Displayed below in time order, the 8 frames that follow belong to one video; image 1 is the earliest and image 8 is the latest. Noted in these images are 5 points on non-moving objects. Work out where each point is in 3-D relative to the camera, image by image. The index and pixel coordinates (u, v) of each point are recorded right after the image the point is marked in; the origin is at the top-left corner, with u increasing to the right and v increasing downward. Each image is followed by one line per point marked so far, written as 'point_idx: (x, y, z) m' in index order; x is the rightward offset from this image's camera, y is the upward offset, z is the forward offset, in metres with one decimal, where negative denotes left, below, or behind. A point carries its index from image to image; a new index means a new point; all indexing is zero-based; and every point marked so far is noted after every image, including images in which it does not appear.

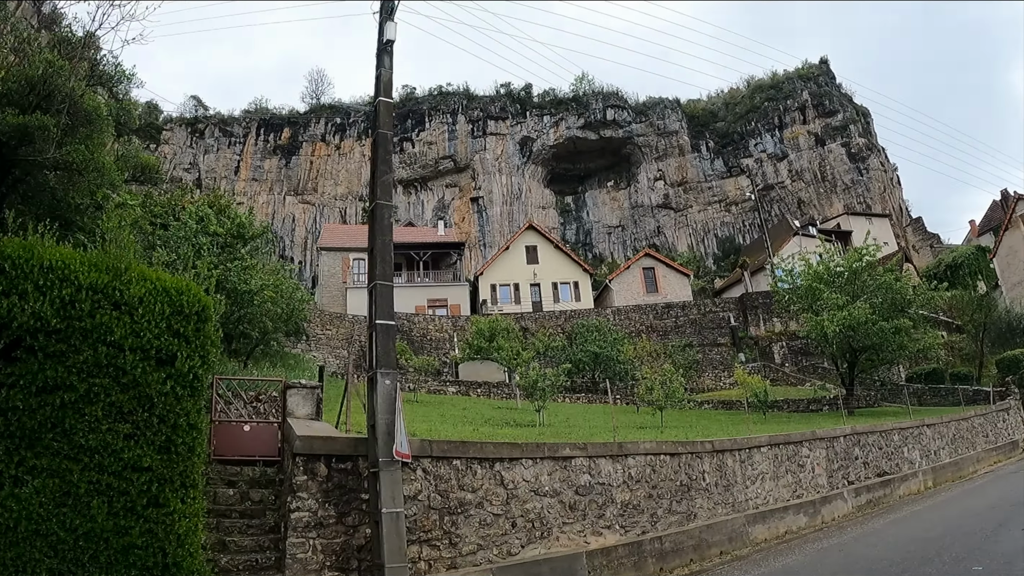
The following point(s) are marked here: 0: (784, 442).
0: (+4.5, -2.6, +9.7) m
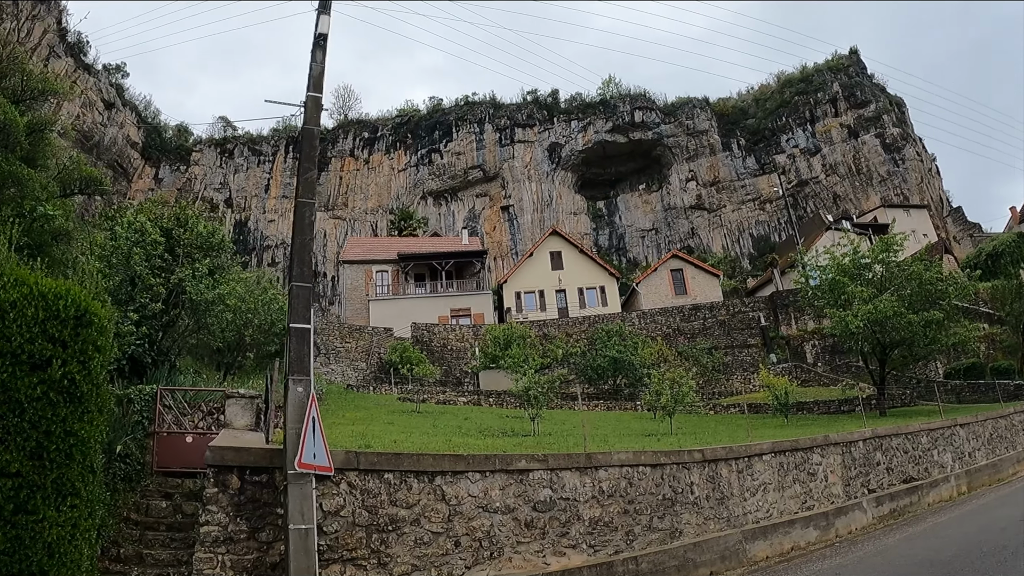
0: (+4.2, -2.4, +8.8) m
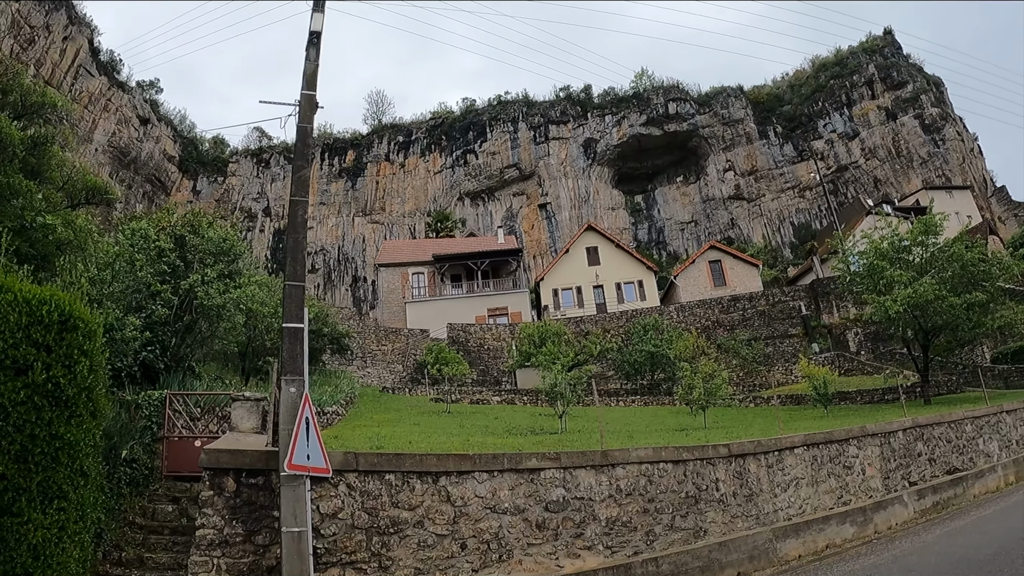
0: (+4.5, -2.2, +8.4) m
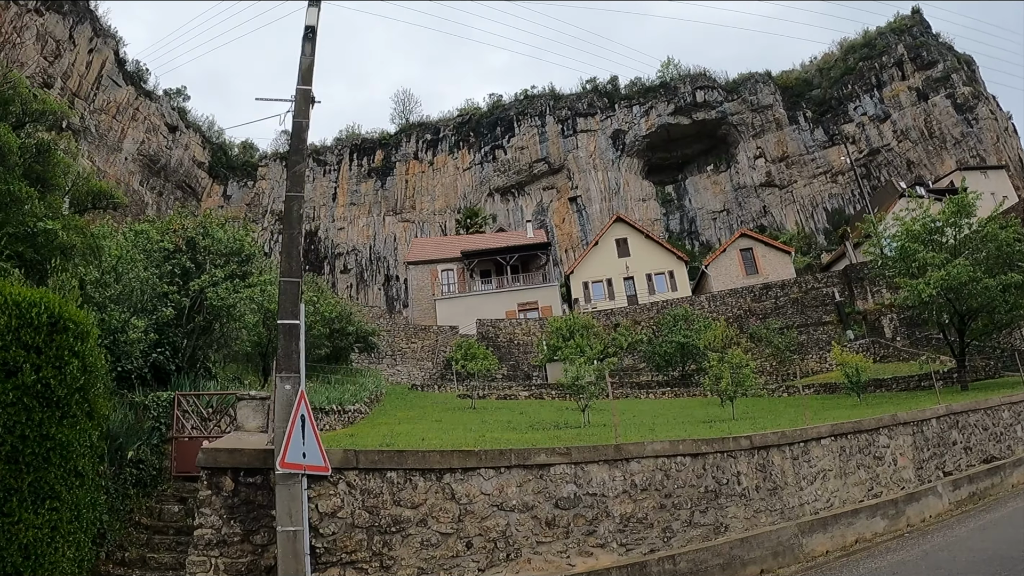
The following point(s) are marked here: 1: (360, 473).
0: (+4.7, -2.0, +8.0) m
1: (-1.2, -1.5, +4.7) m
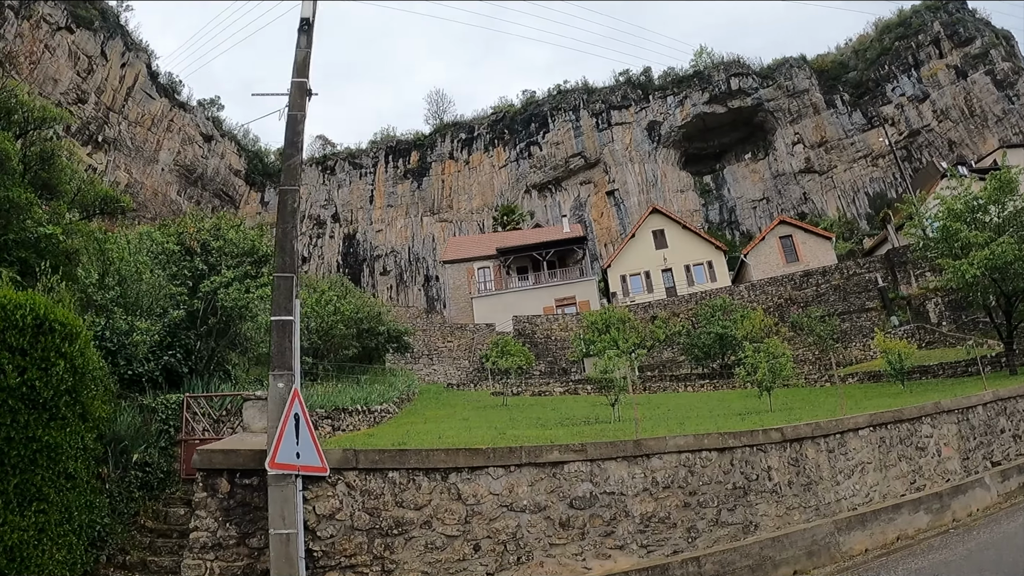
0: (+4.9, -1.7, +7.5) m
1: (-1.2, -1.4, +4.5) m
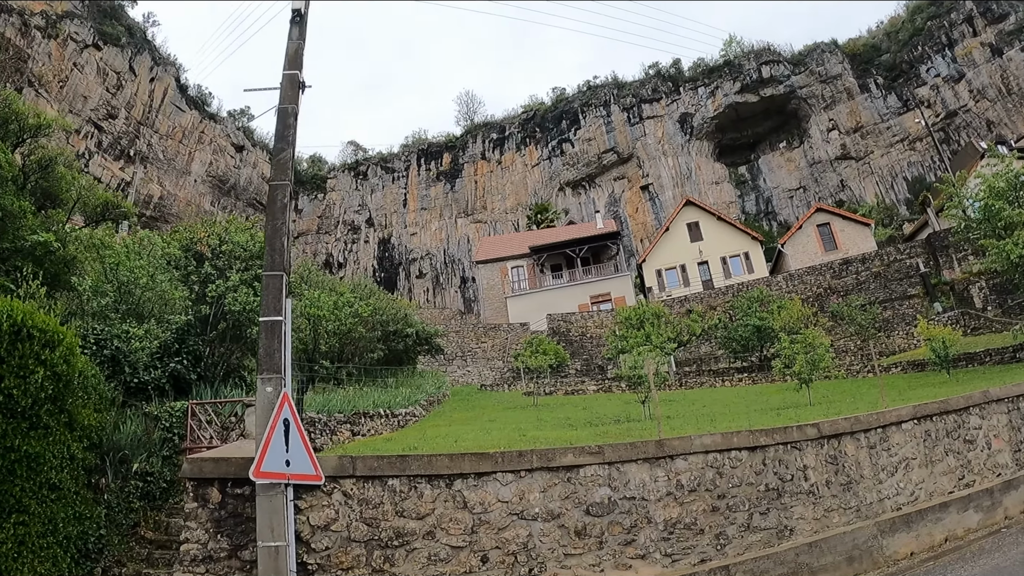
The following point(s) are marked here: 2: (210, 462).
0: (+5.1, -1.5, +7.0) m
1: (-1.1, -1.4, +4.2) m
2: (-2.1, -1.3, +4.1) m
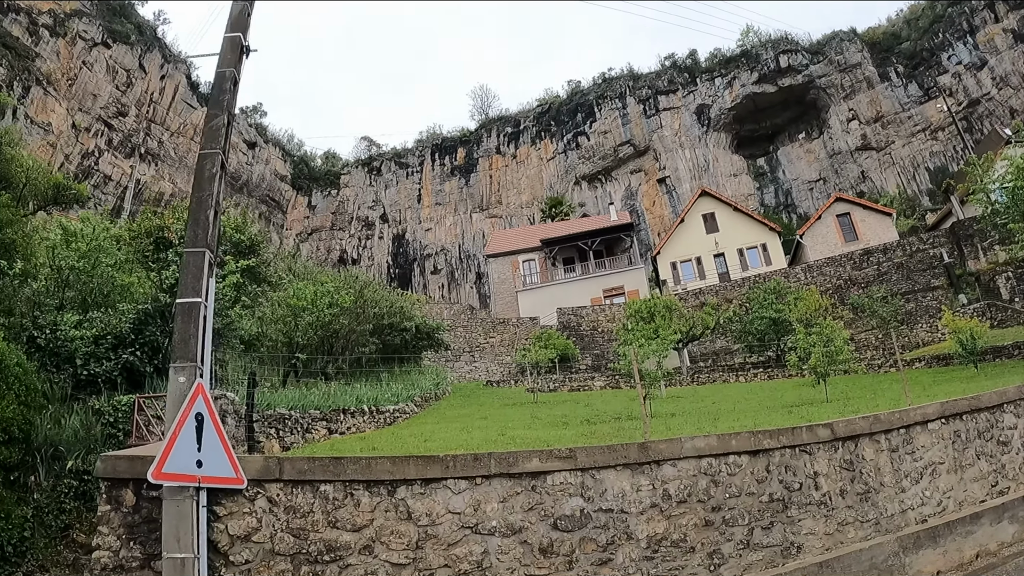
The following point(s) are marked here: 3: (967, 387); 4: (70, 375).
0: (+4.9, -1.3, +6.2) m
1: (-1.4, -1.3, +3.6) m
2: (-2.4, -1.1, +3.5) m
3: (+8.4, -1.9, +10.7) m
4: (-5.8, -1.2, +7.7) m
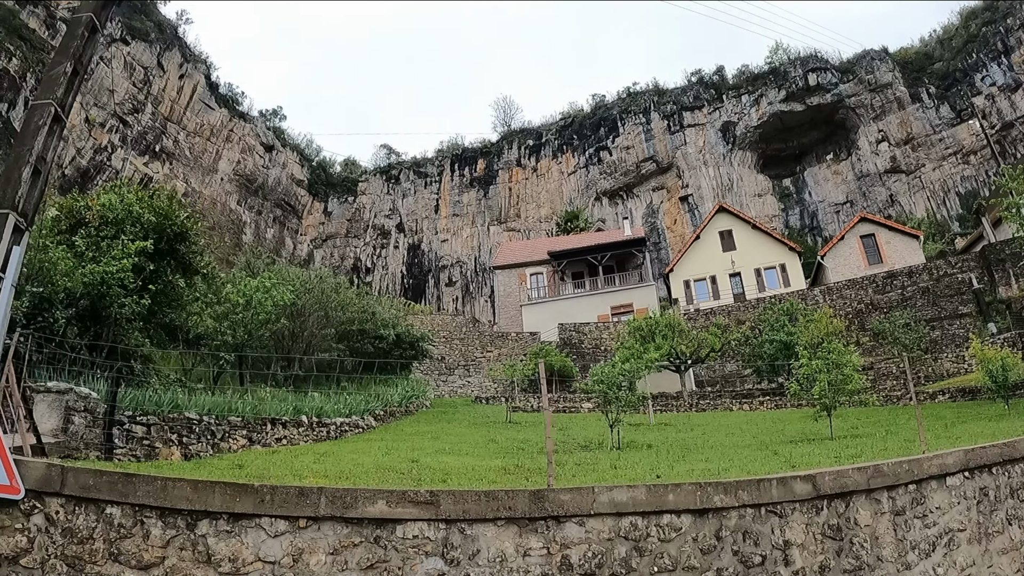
0: (+4.1, -1.5, +4.9) m
1: (-2.3, -1.2, +2.5) m
2: (-3.3, -1.0, +2.5) m
3: (+7.8, -2.3, +9.3) m
4: (-6.5, -1.0, +6.8) m
